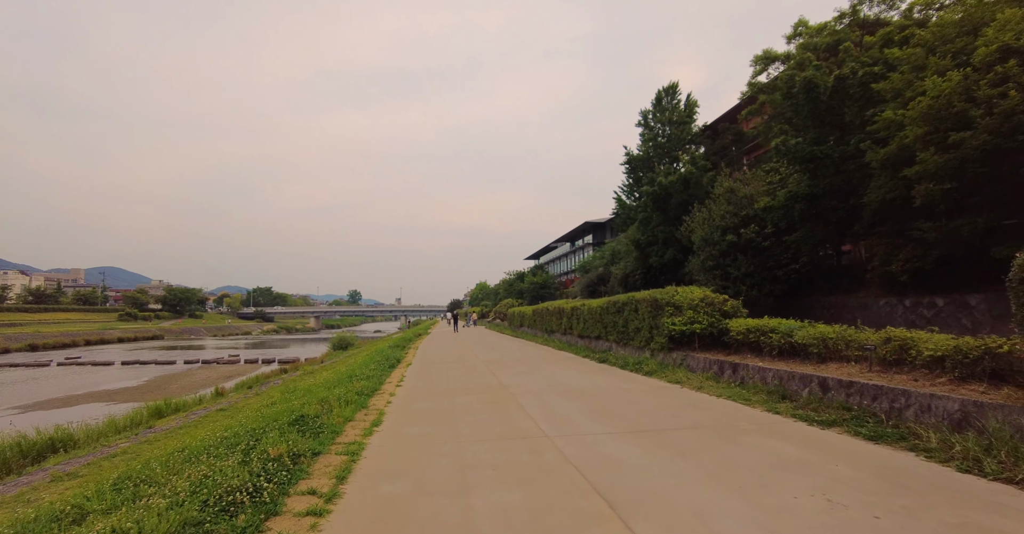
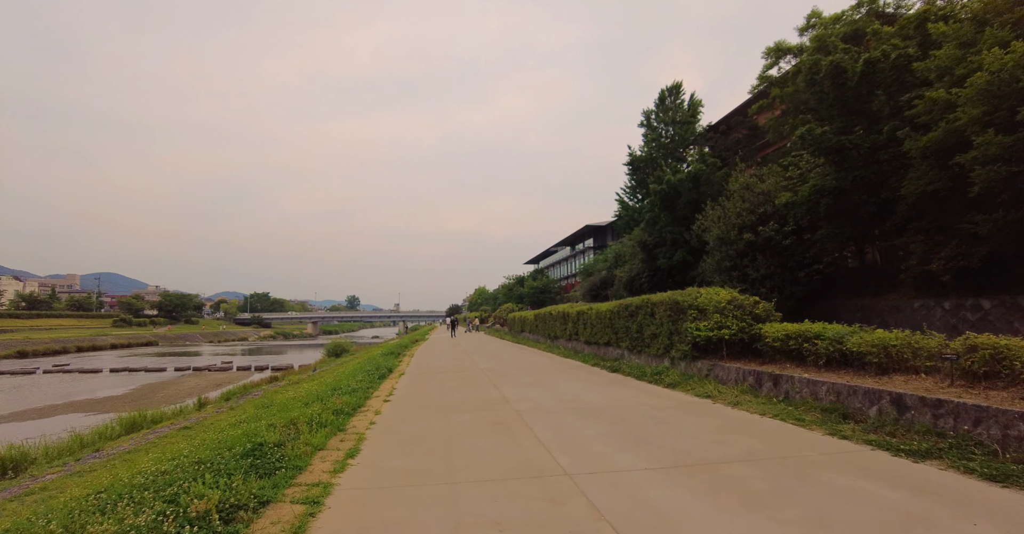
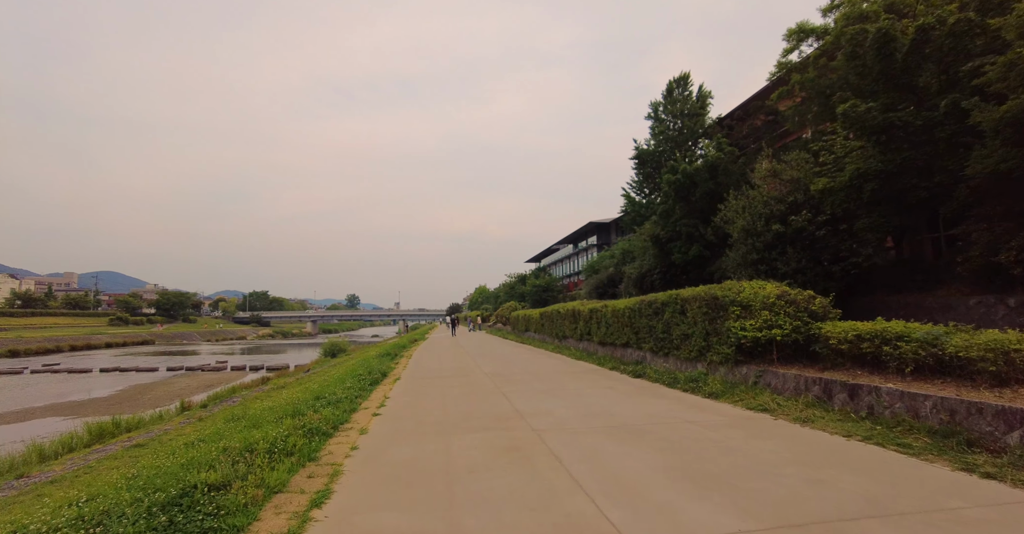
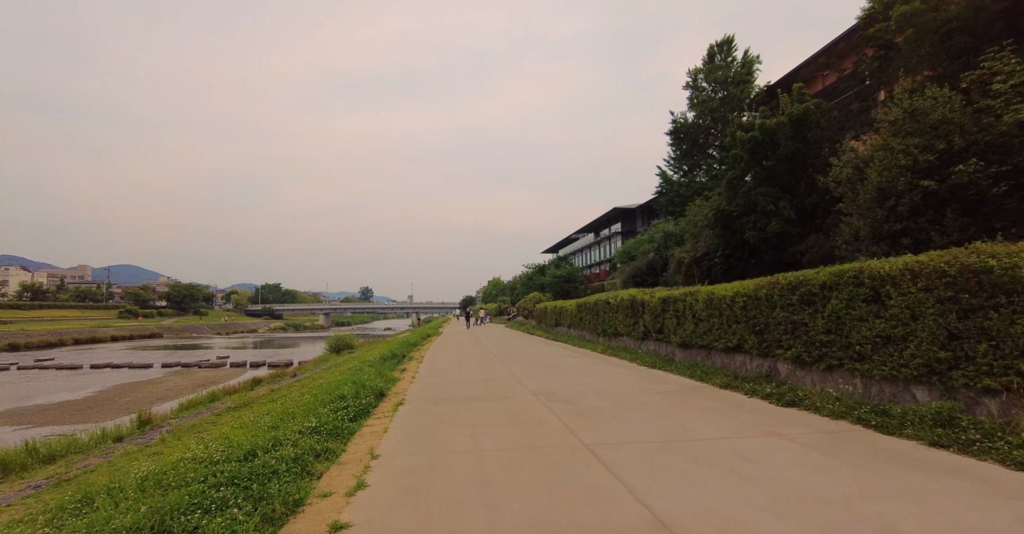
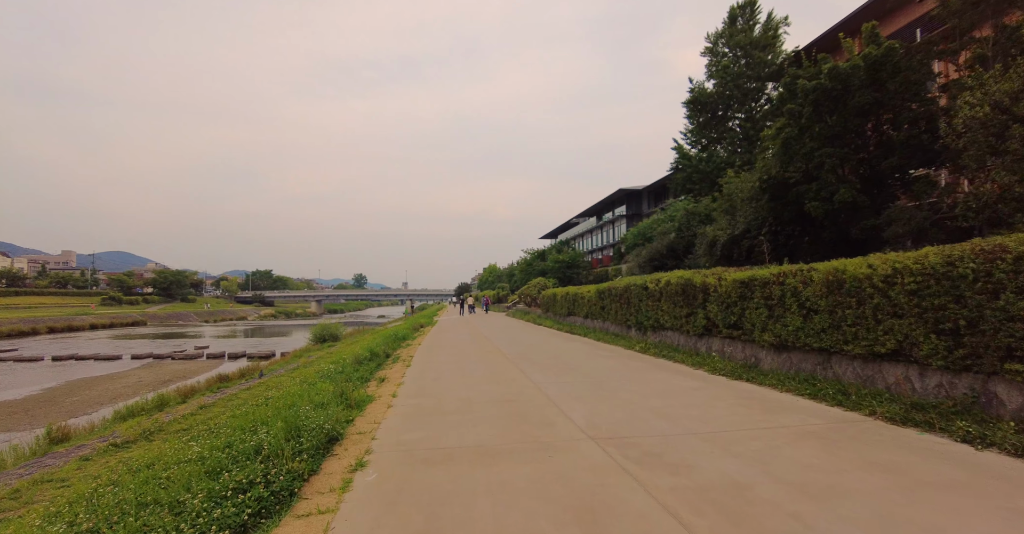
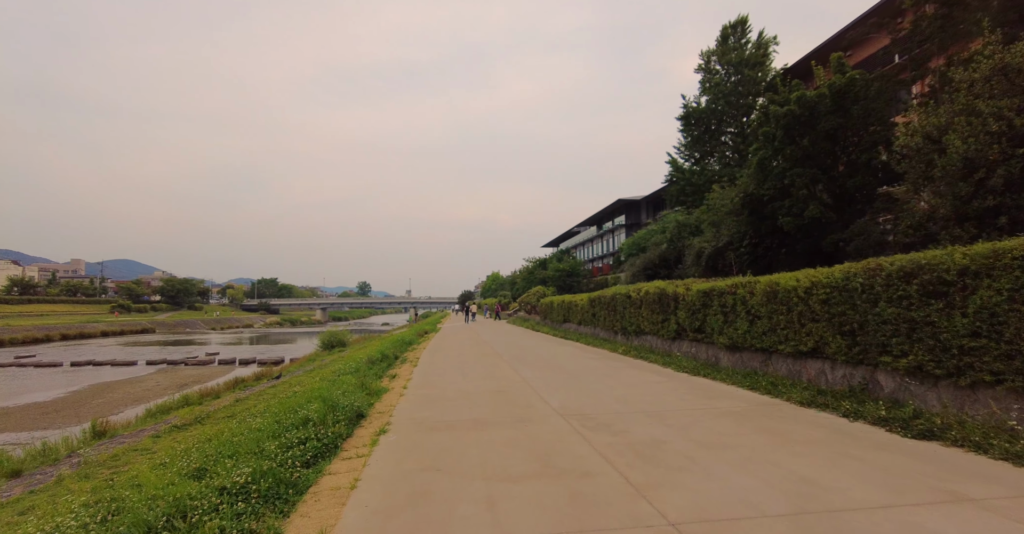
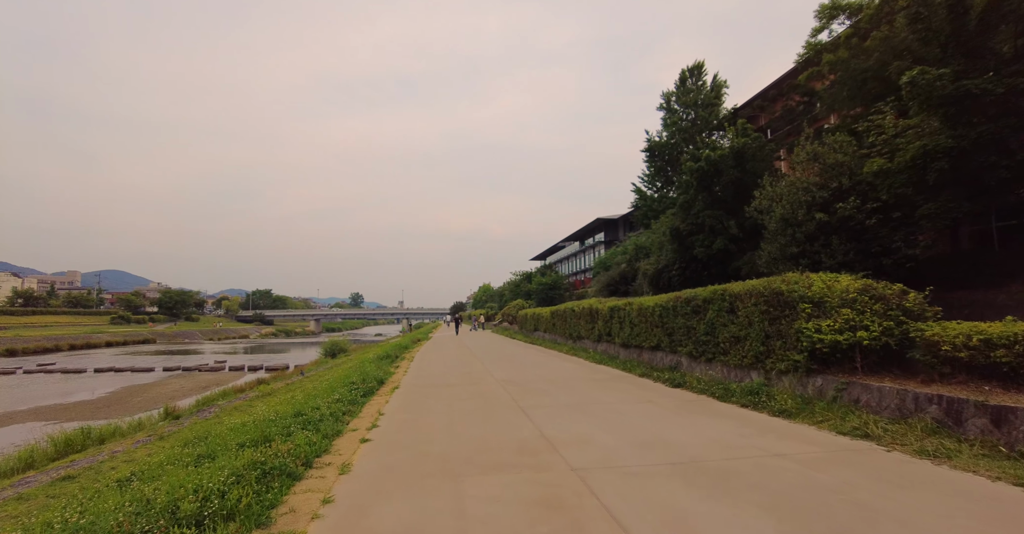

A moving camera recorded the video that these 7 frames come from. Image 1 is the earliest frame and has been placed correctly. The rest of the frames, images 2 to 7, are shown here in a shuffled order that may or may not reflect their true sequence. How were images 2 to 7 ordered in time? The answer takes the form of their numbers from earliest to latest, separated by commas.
2, 3, 7, 4, 6, 5
